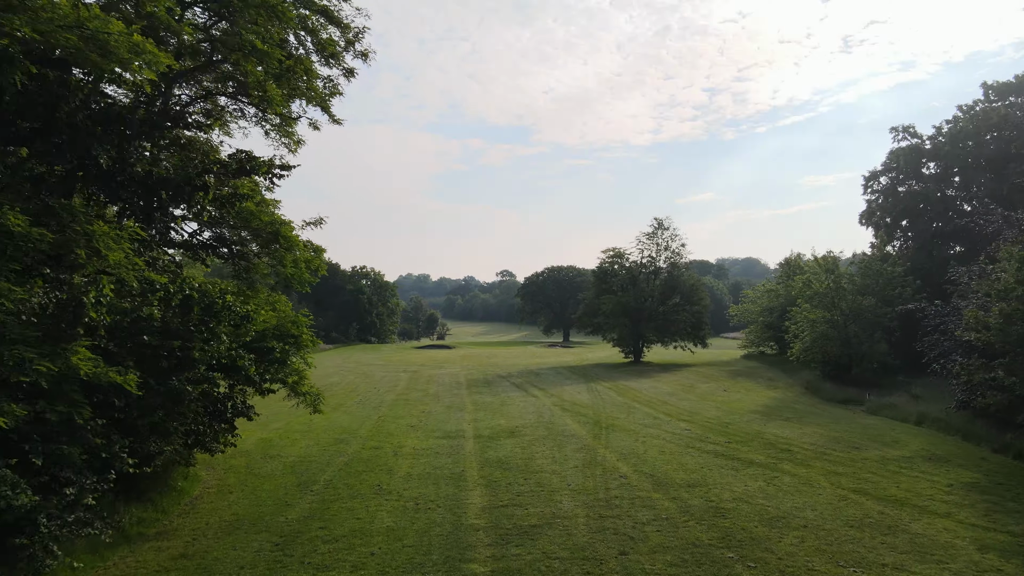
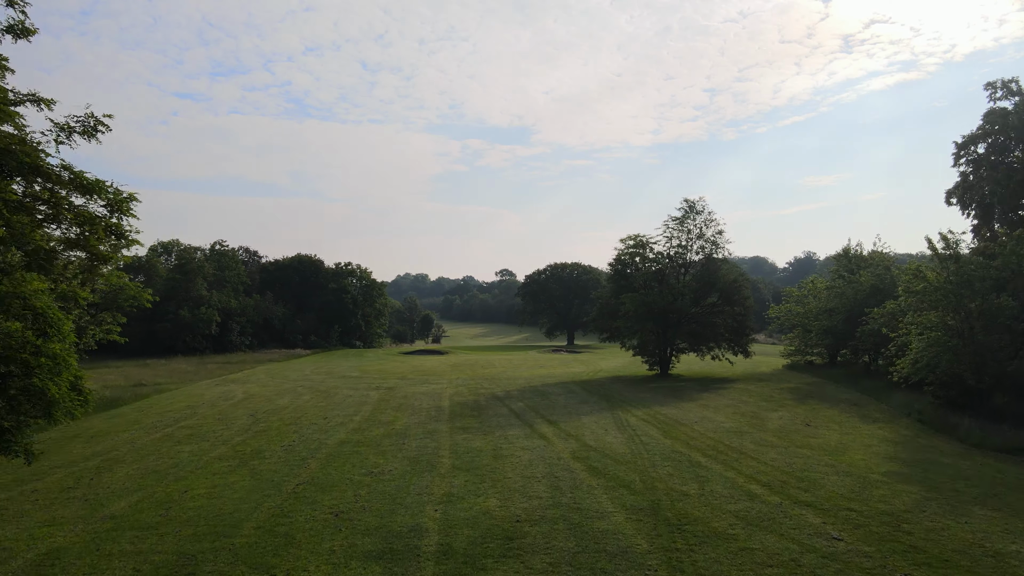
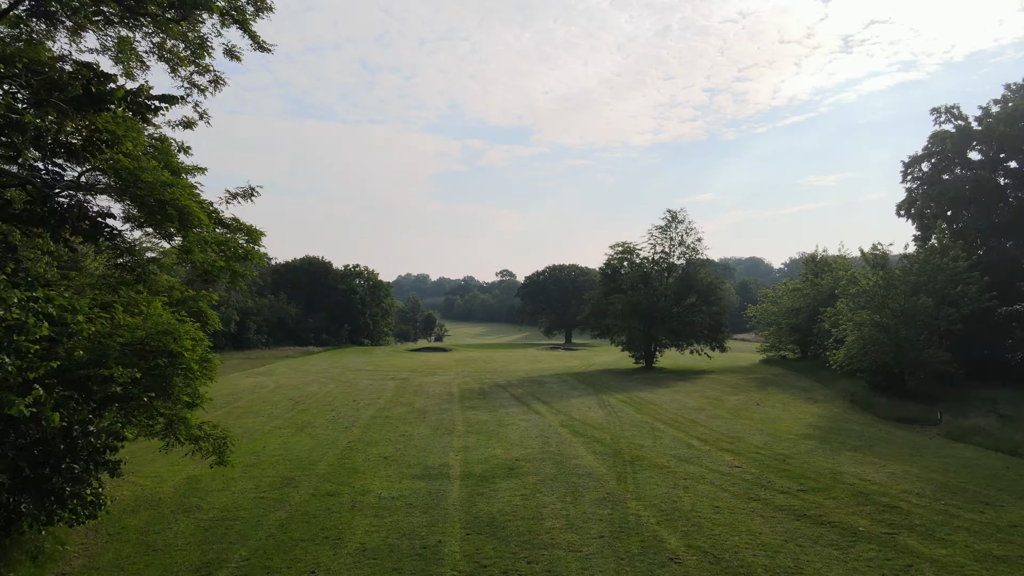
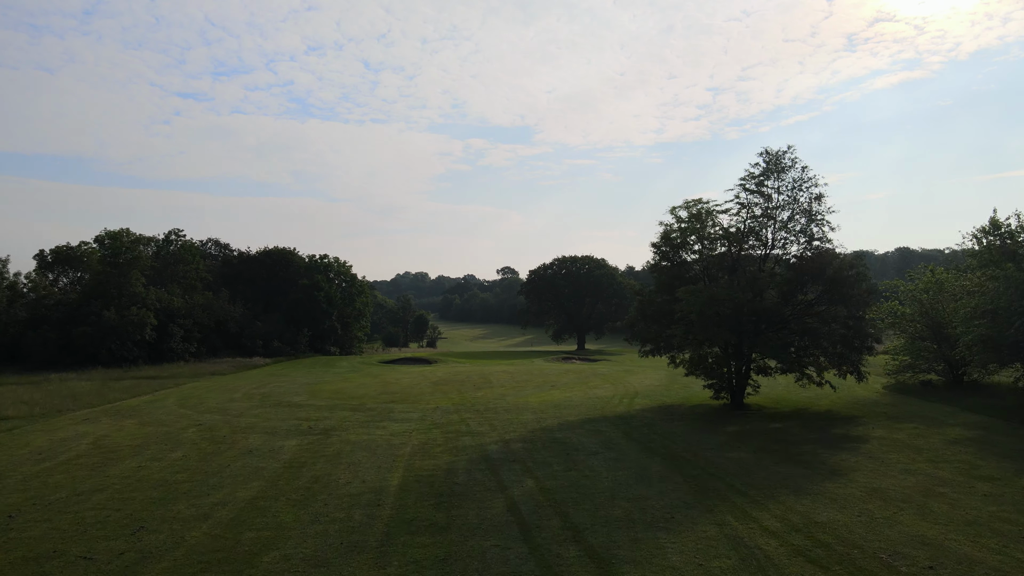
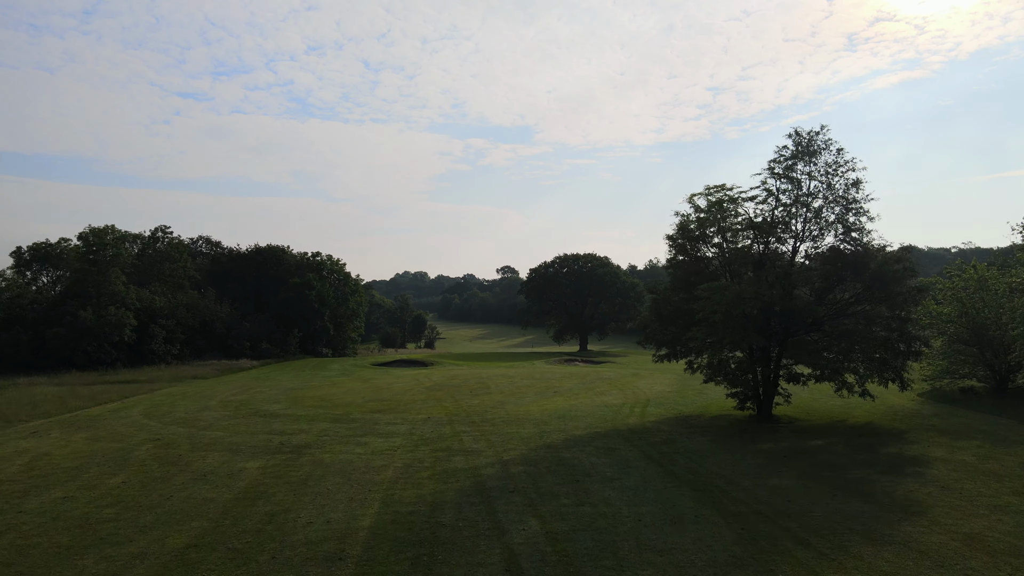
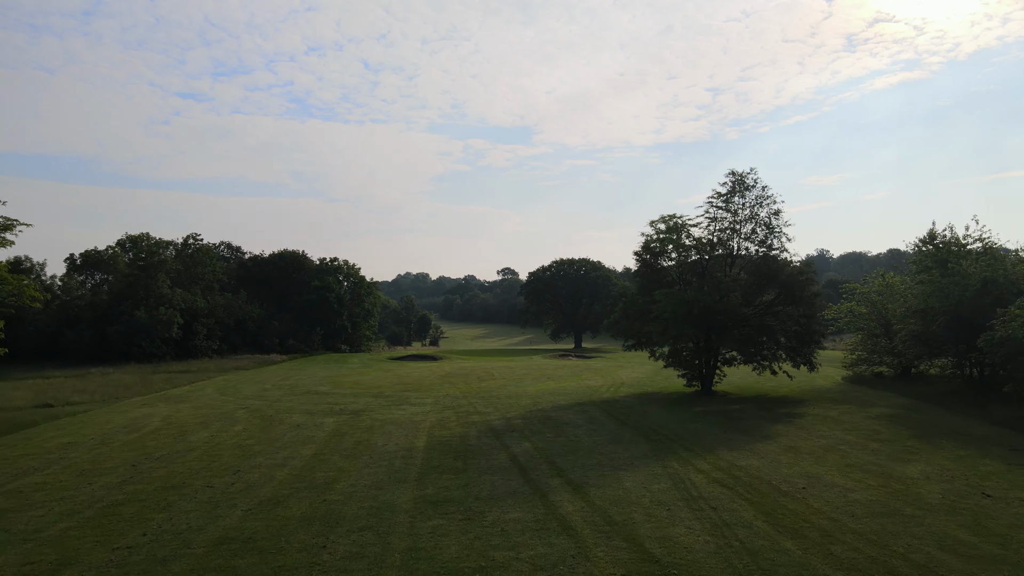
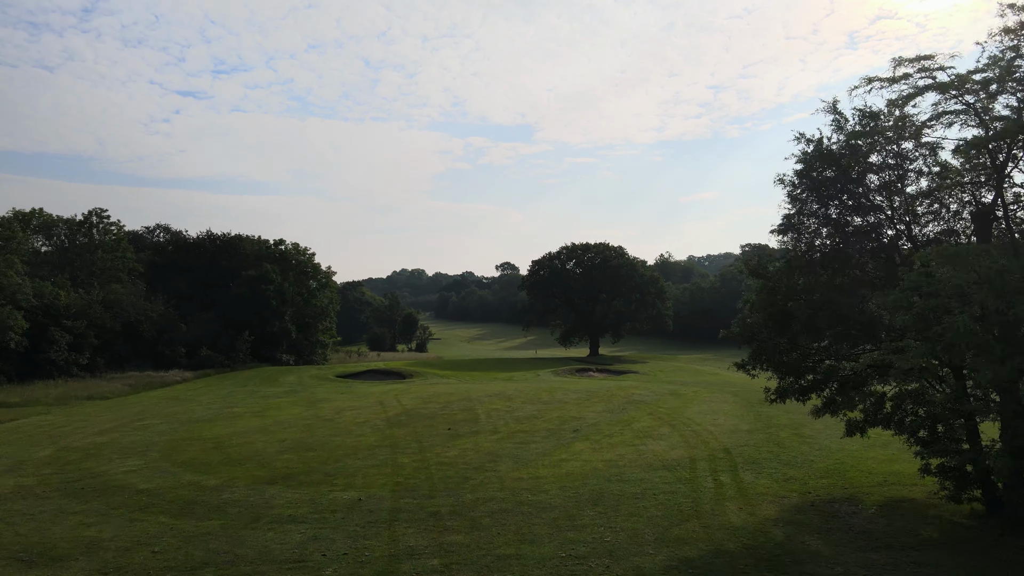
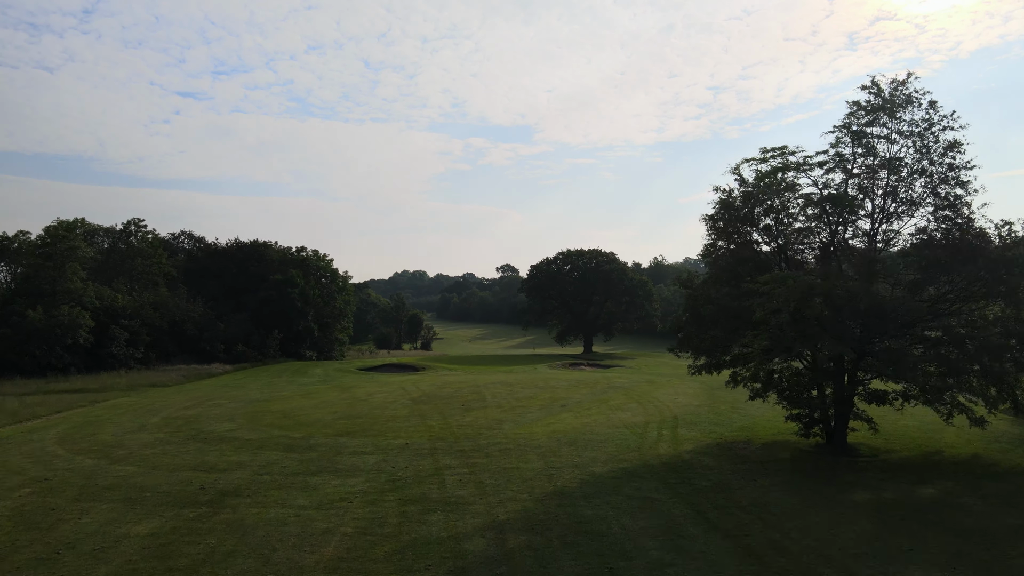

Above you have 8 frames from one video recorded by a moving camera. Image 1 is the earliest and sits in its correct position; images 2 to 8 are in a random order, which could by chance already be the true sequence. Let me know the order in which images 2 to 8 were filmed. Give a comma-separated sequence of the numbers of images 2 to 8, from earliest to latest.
3, 2, 6, 4, 5, 8, 7
